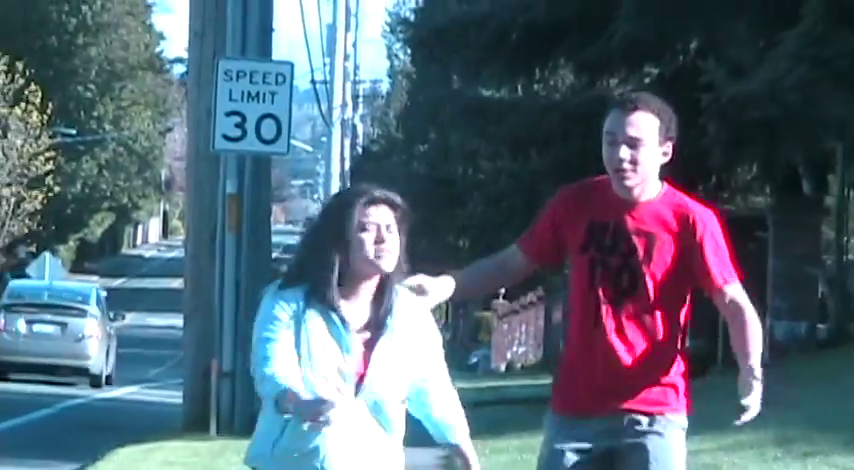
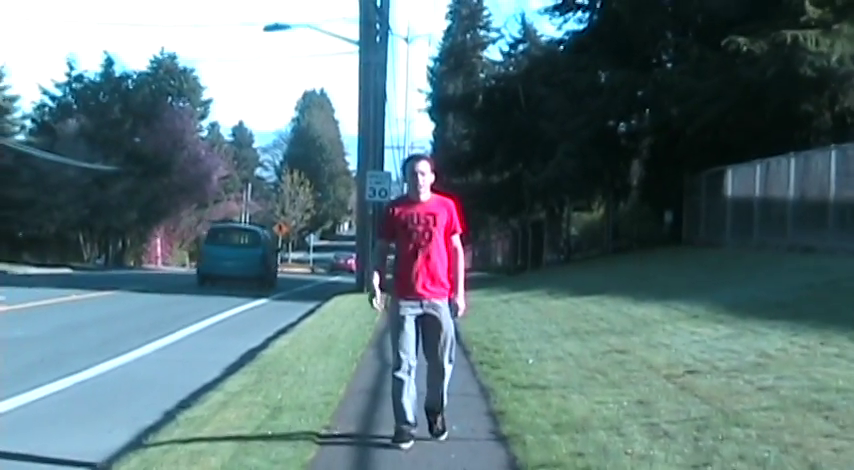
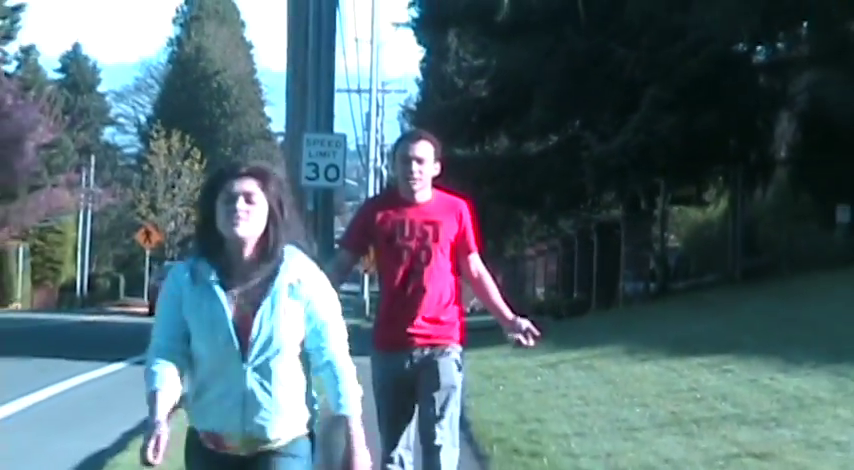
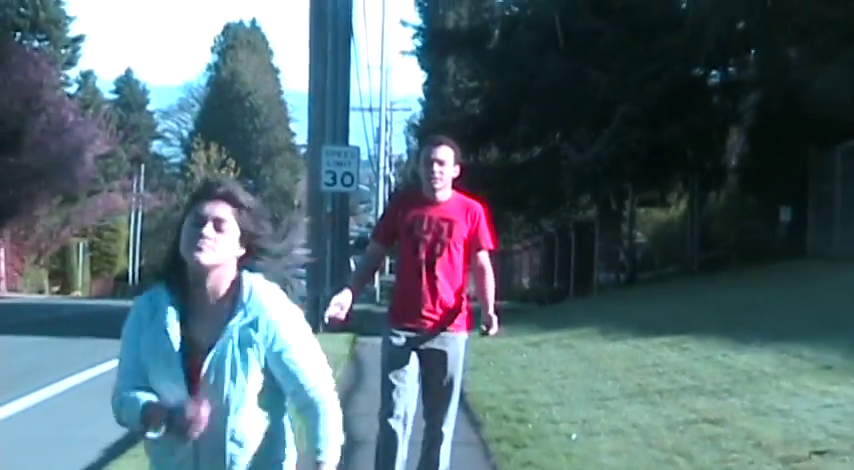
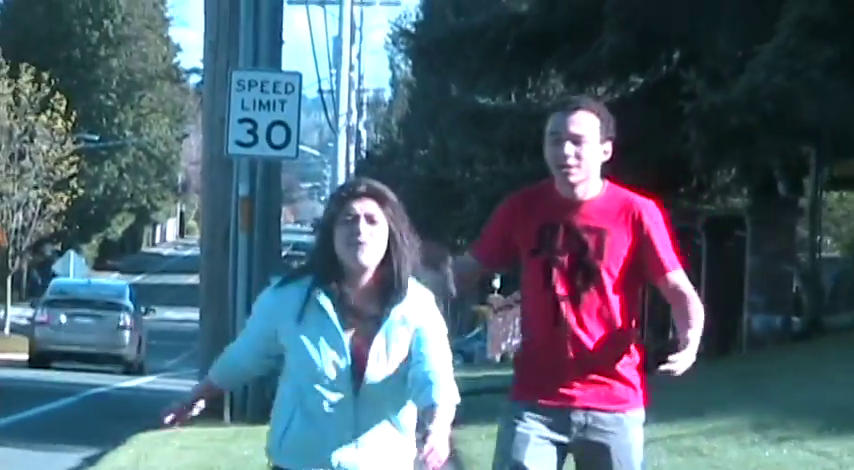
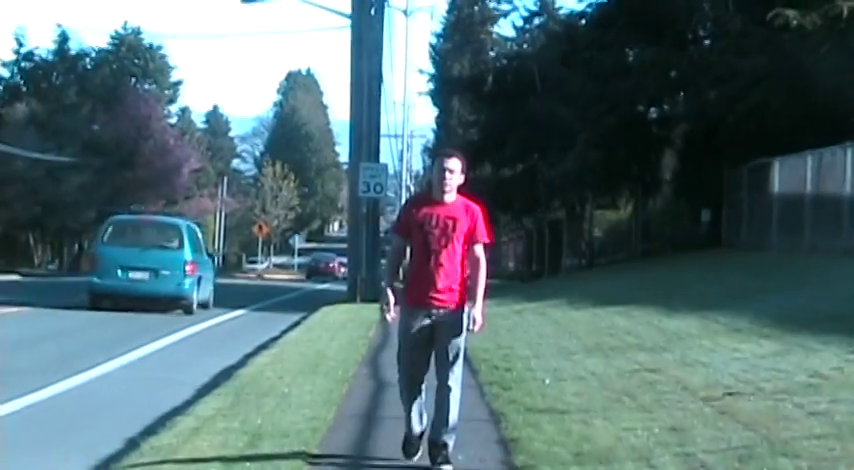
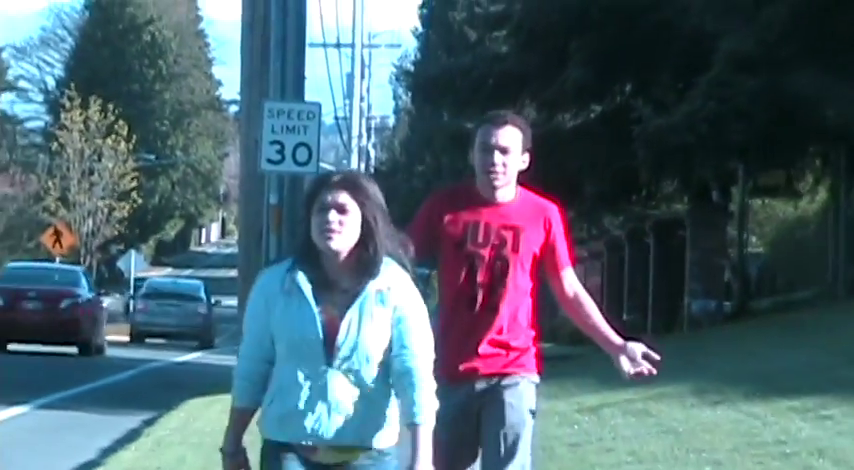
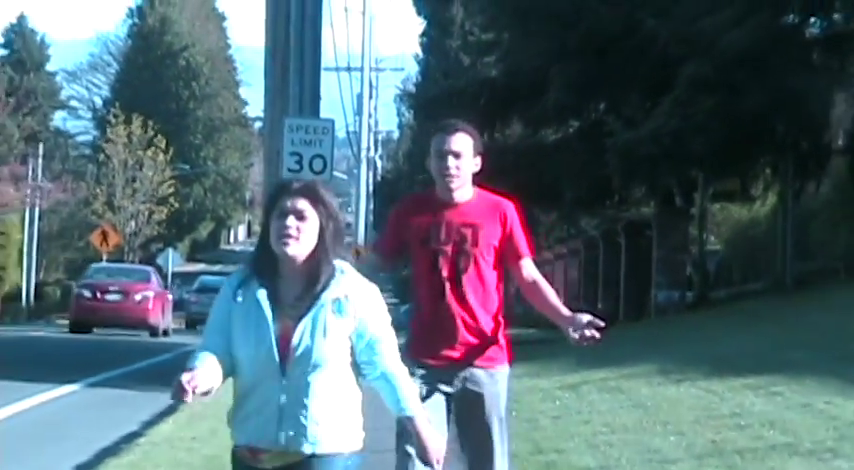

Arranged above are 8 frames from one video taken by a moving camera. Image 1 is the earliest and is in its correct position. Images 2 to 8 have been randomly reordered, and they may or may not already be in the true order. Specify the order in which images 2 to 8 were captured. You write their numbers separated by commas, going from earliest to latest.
5, 7, 8, 3, 4, 6, 2
